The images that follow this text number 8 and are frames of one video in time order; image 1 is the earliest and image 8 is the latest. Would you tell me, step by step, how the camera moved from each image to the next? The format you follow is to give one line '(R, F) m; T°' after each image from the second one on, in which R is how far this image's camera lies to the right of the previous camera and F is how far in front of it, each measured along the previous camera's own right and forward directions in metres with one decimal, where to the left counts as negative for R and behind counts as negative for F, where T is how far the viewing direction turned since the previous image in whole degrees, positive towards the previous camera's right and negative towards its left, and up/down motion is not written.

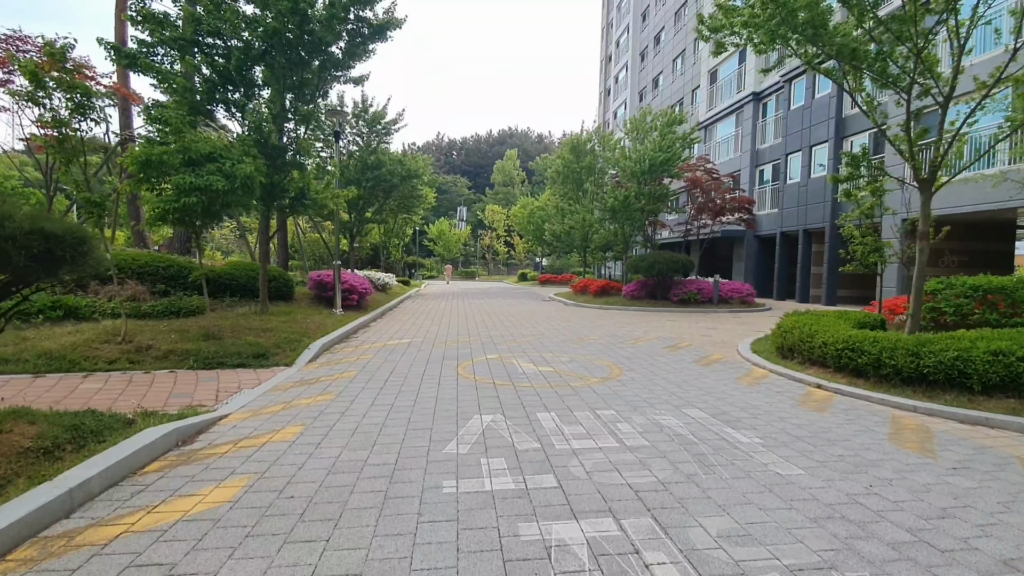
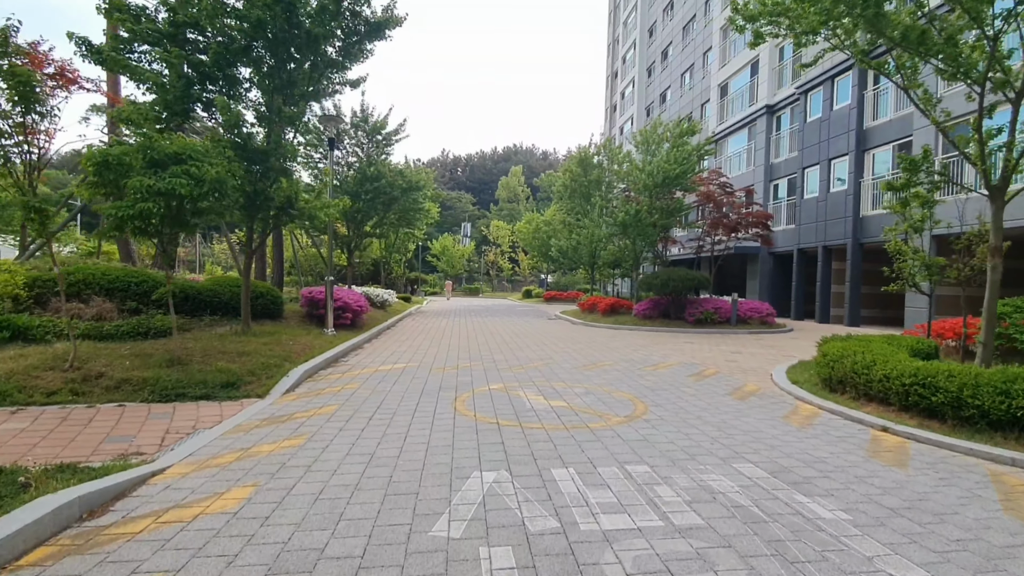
(0.0, +1.1) m; 0°
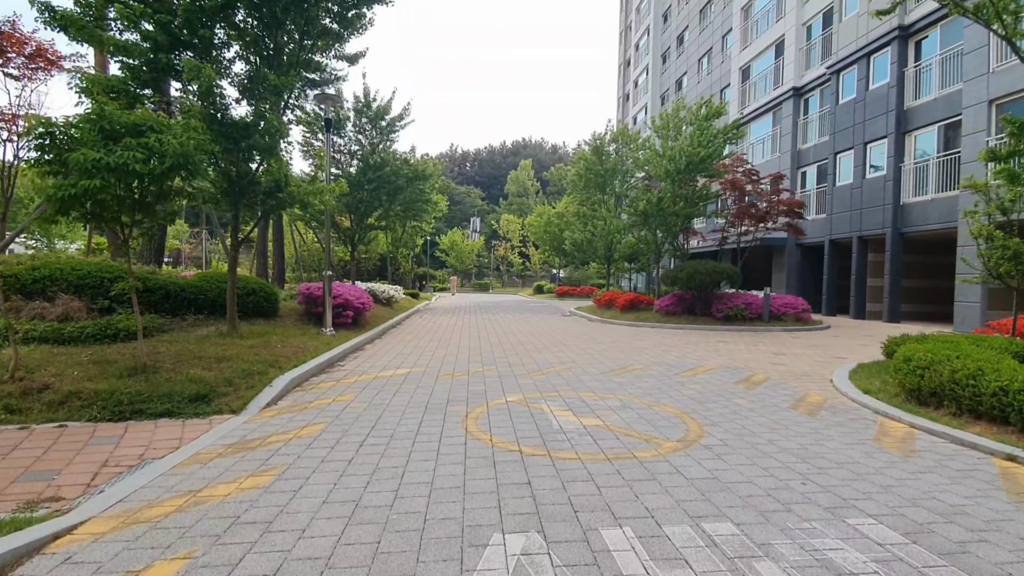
(-0.1, +1.3) m; -1°
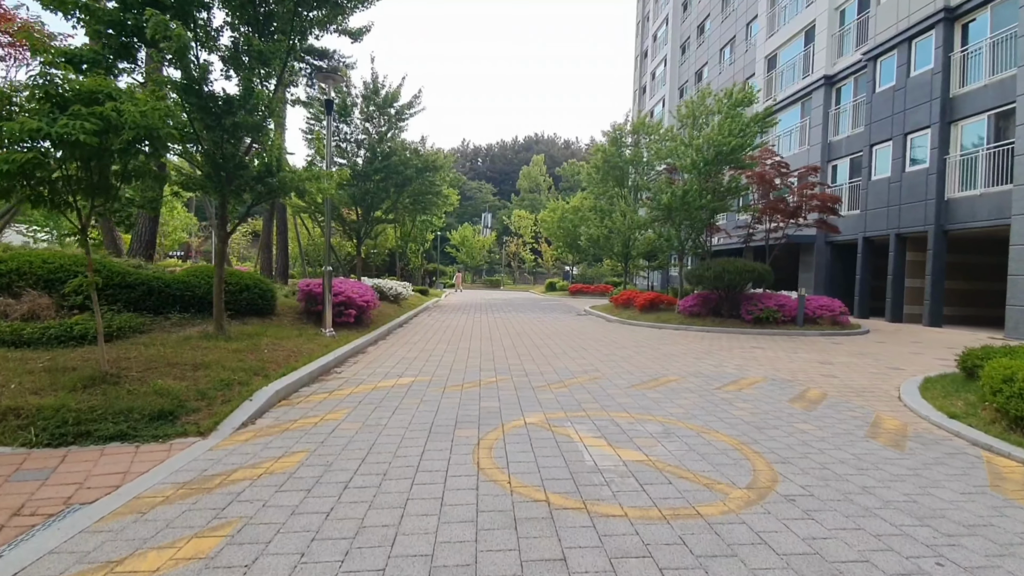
(-0.1, +1.1) m; -1°
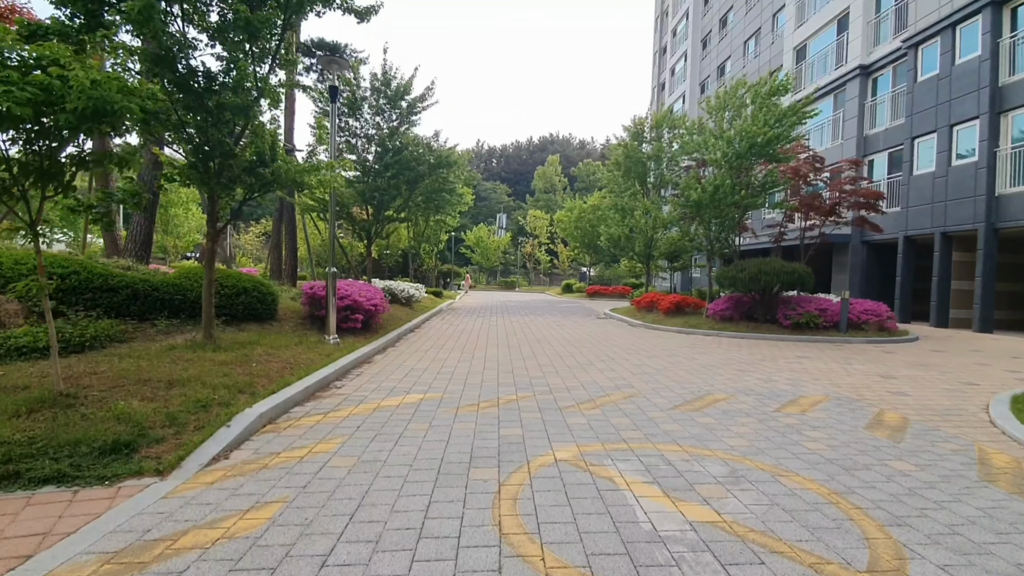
(-0.1, +1.0) m; -1°
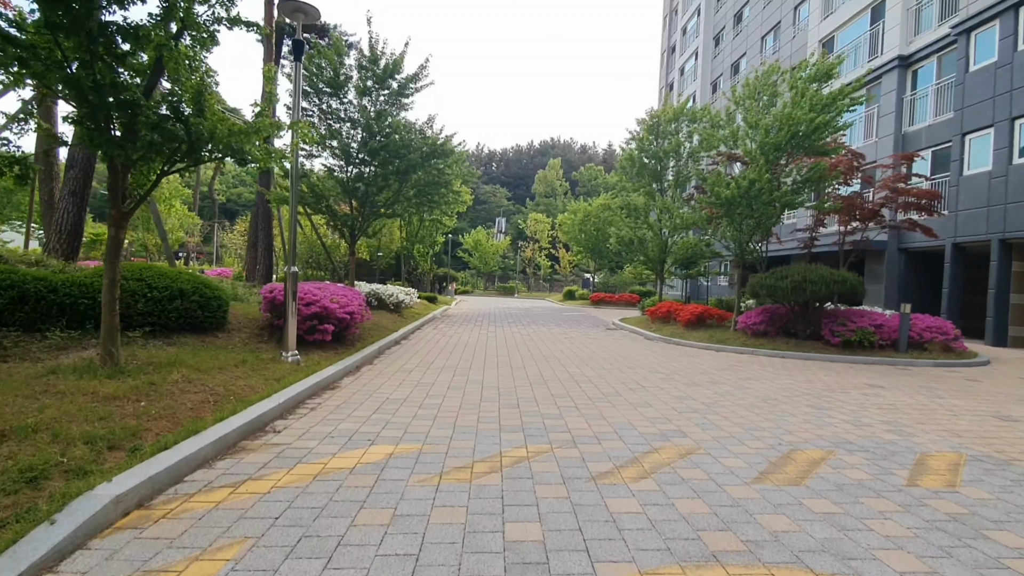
(-0.1, +2.1) m; 0°
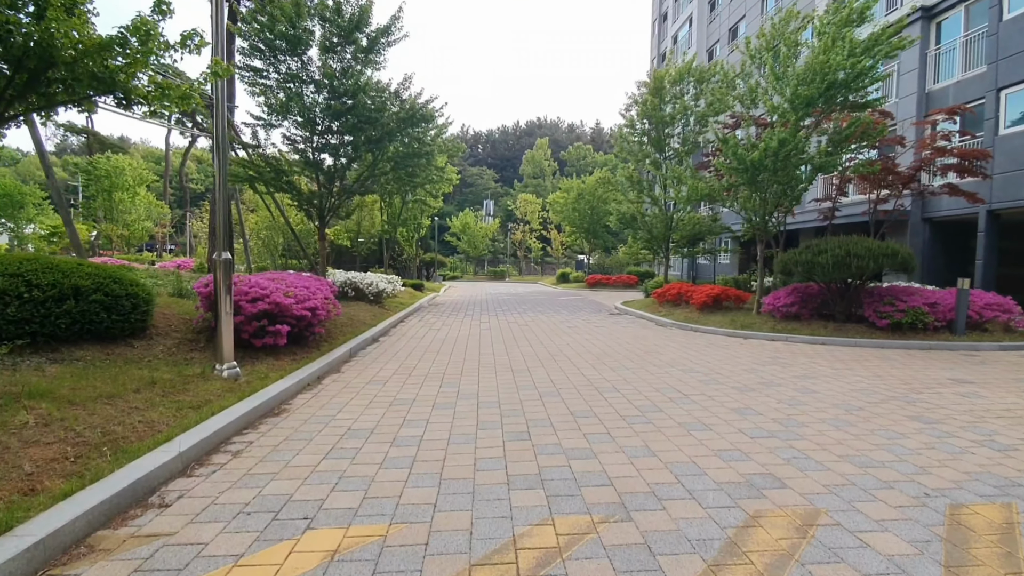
(-0.1, +1.9) m; +1°
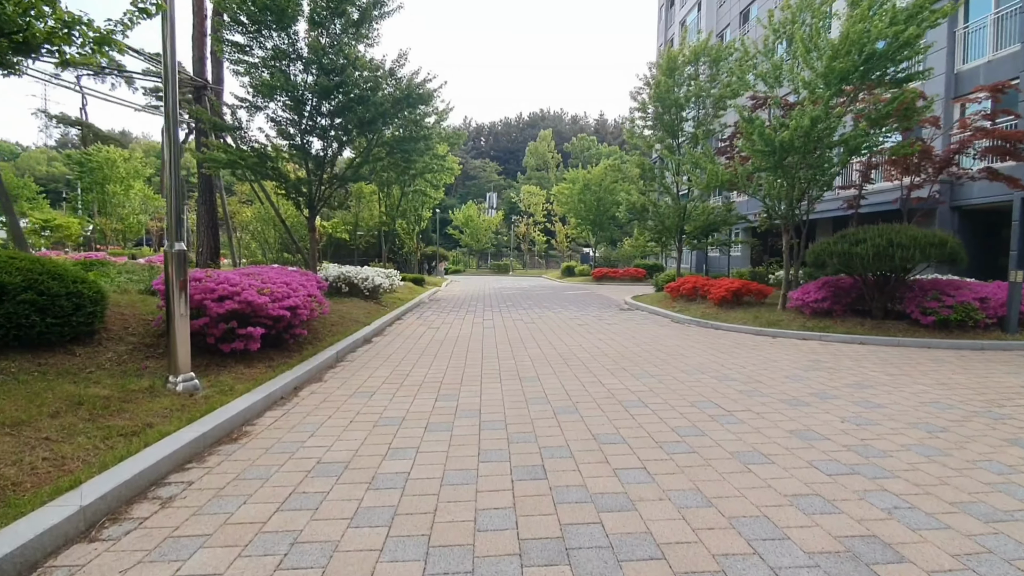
(0.0, +1.0) m; 0°
